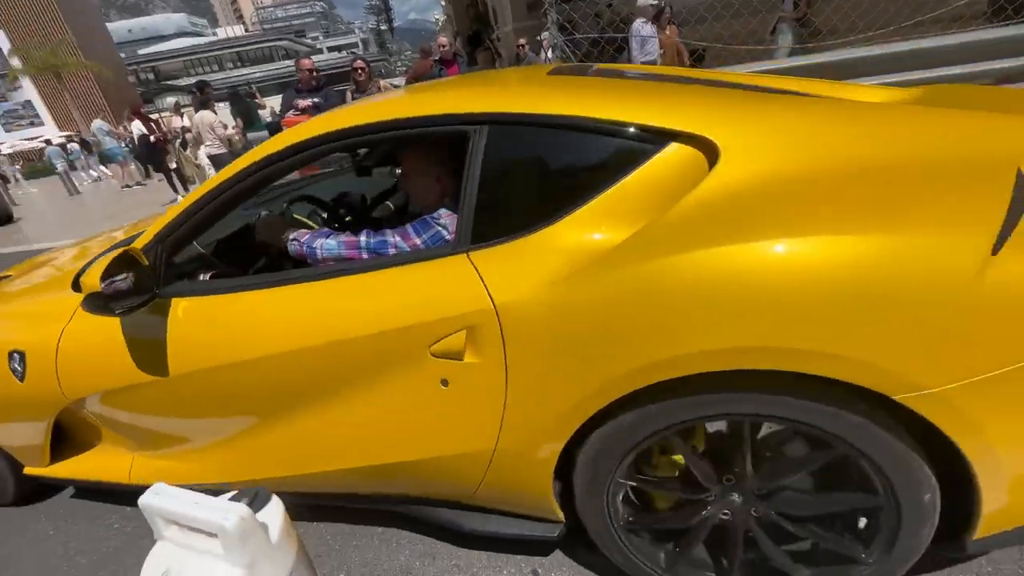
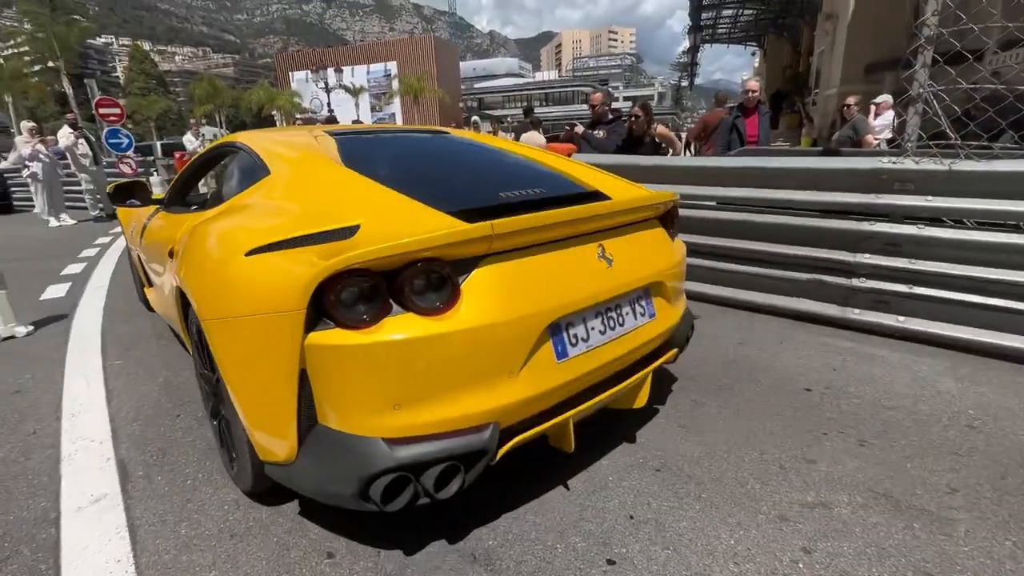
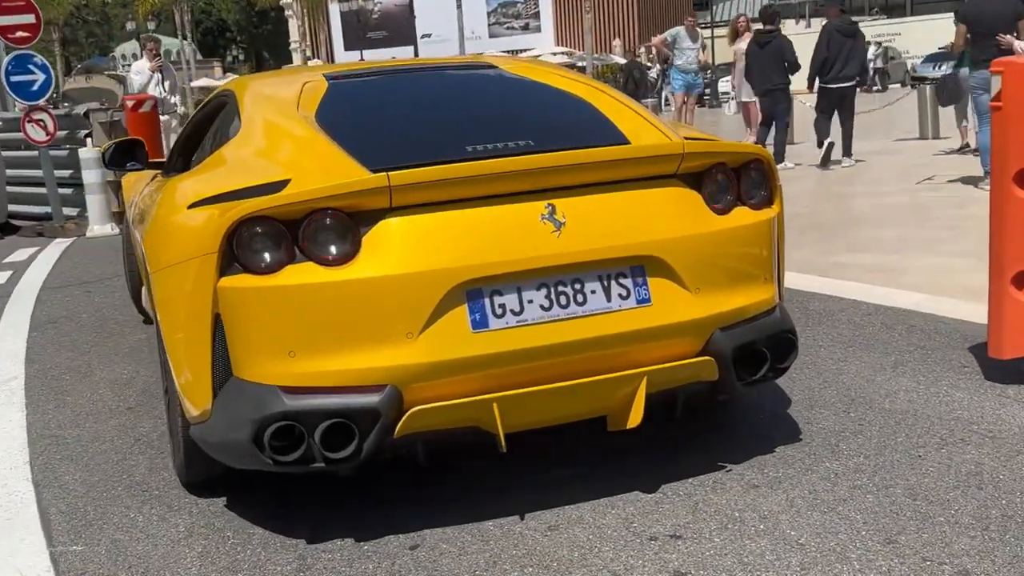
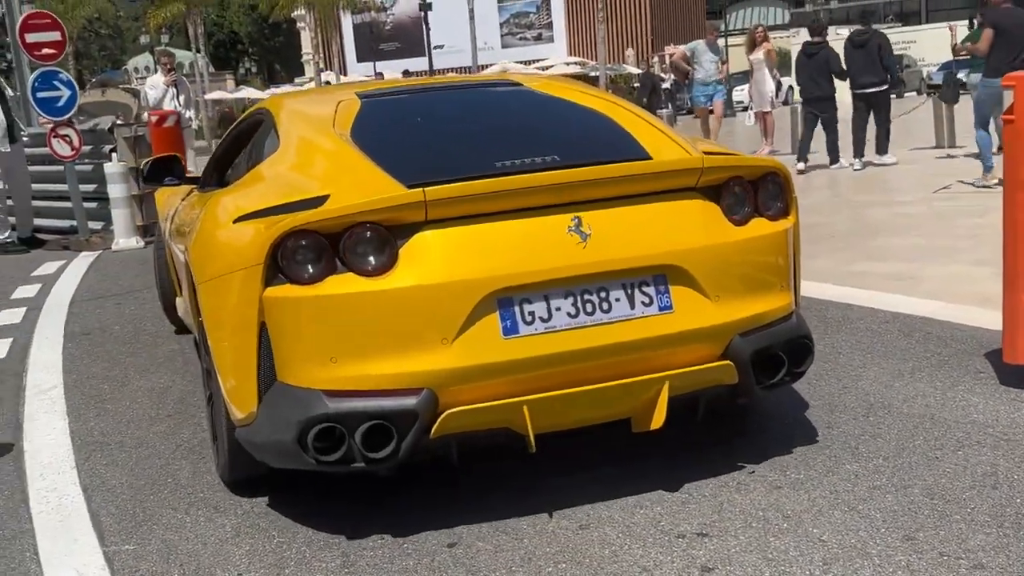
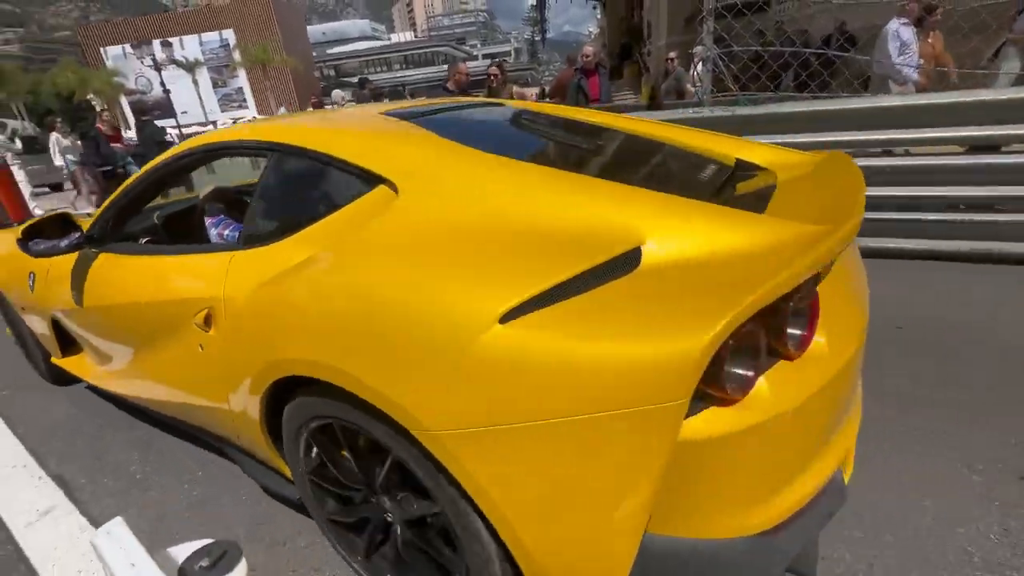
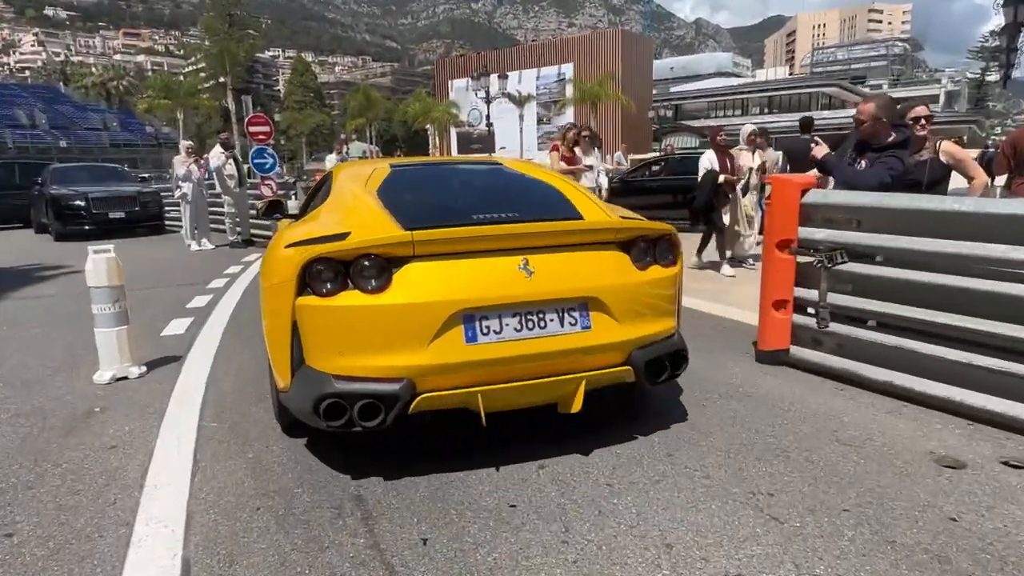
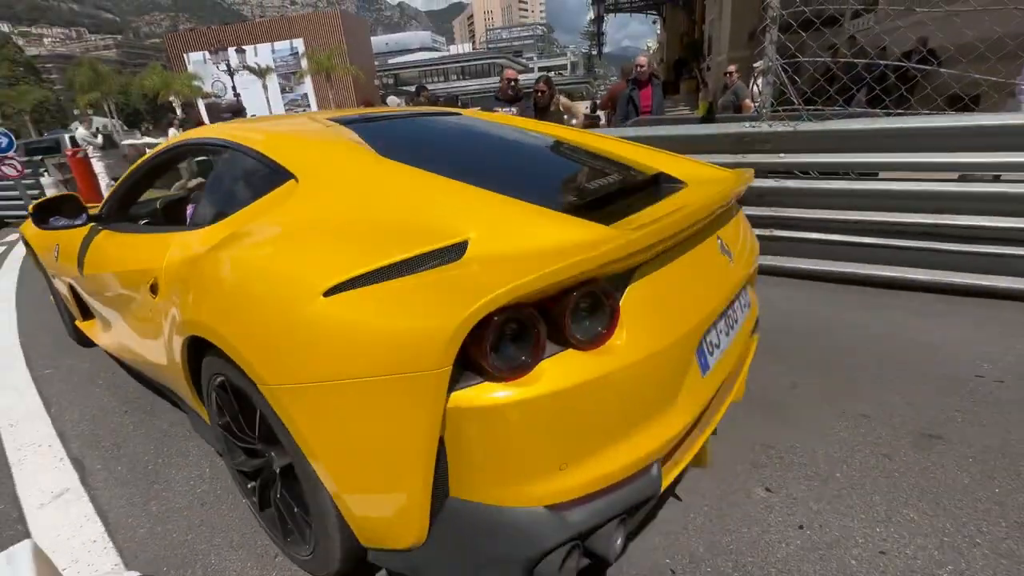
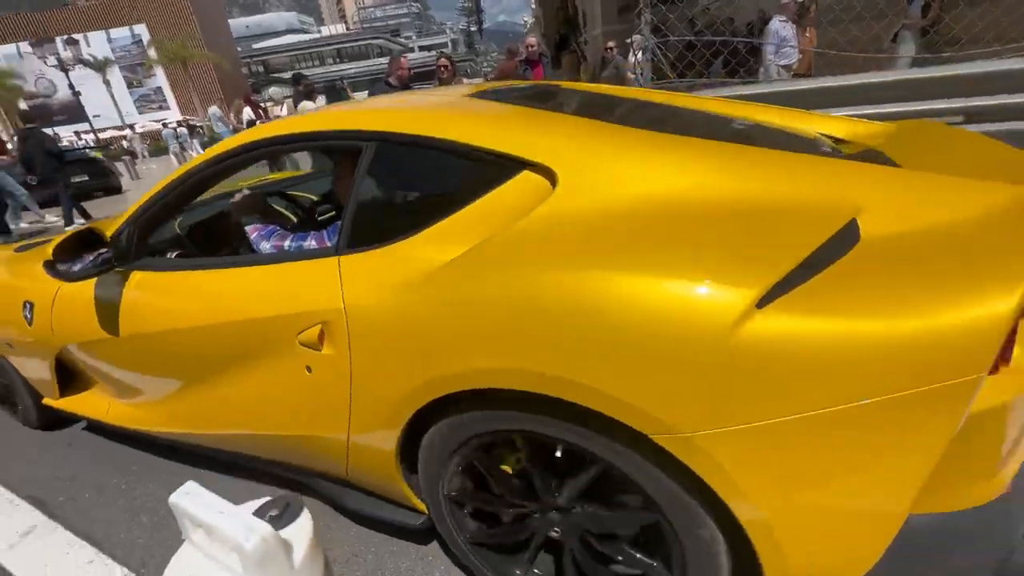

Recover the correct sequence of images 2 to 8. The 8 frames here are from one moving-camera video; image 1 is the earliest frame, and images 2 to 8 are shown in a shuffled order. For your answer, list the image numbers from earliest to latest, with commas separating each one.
8, 5, 7, 2, 6, 3, 4
